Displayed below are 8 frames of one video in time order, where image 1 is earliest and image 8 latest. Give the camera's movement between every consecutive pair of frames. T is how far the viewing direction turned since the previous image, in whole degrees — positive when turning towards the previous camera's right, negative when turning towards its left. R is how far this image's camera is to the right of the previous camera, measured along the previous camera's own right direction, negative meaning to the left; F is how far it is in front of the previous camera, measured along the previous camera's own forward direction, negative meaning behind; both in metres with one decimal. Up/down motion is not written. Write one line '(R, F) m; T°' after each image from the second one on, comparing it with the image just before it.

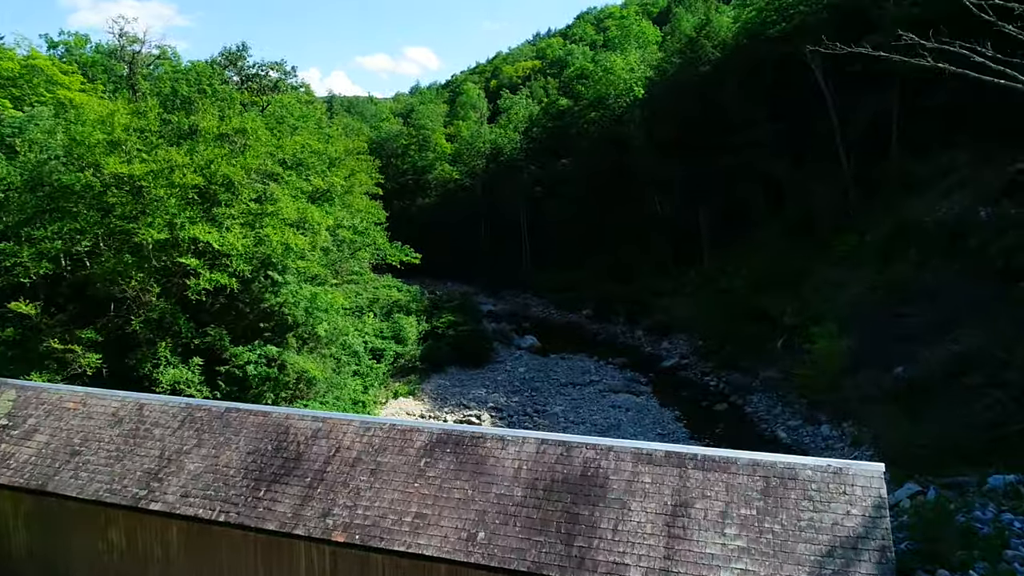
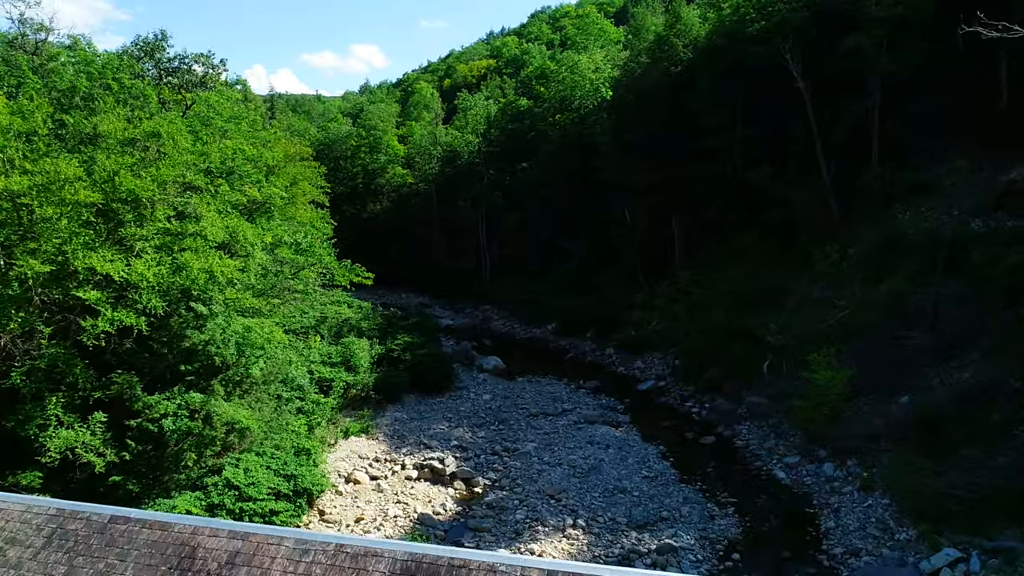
(-0.3, +2.0) m; +4°
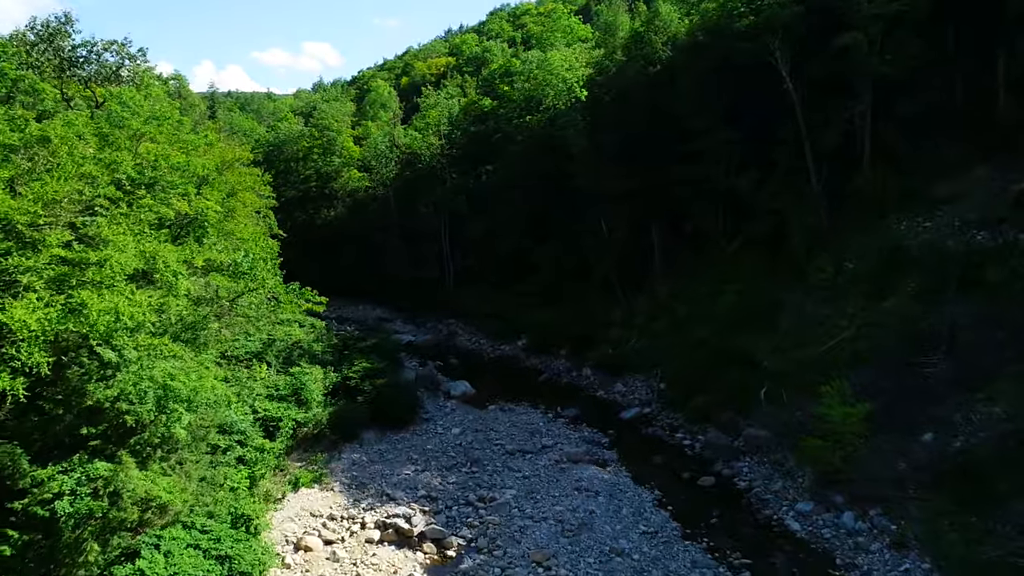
(-0.3, +2.1) m; +3°
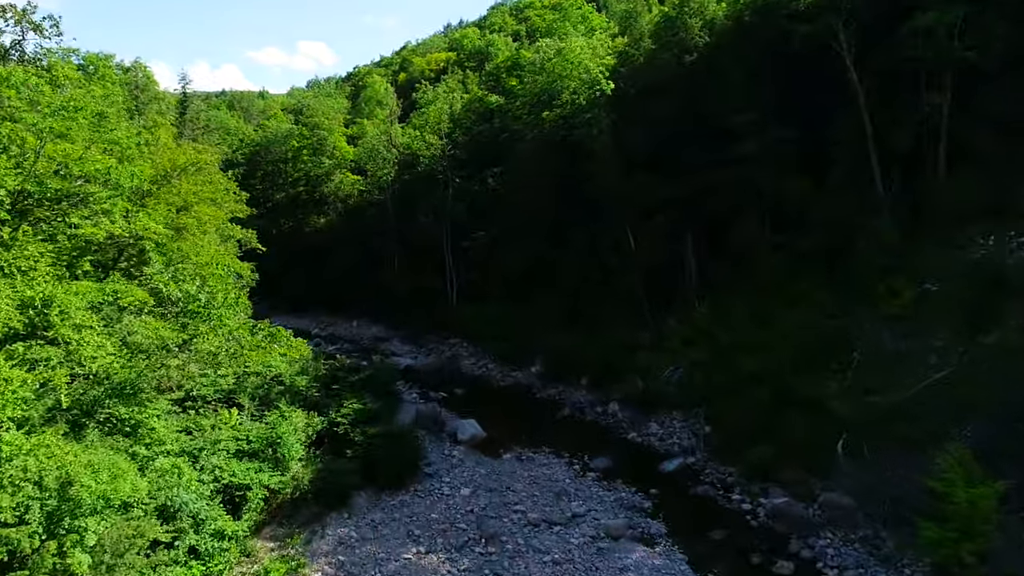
(-0.5, +3.2) m; 0°
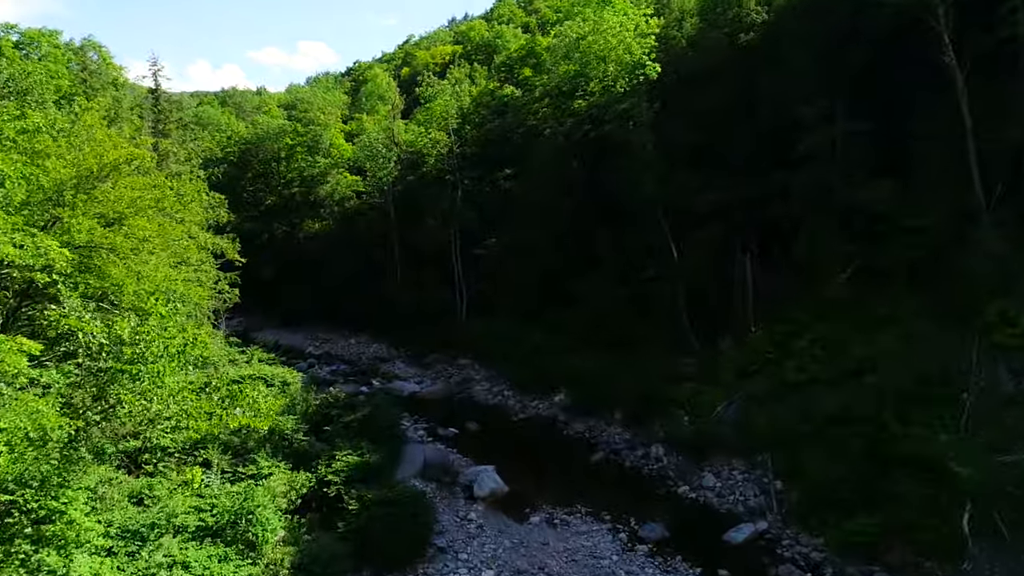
(-0.6, +3.1) m; 0°
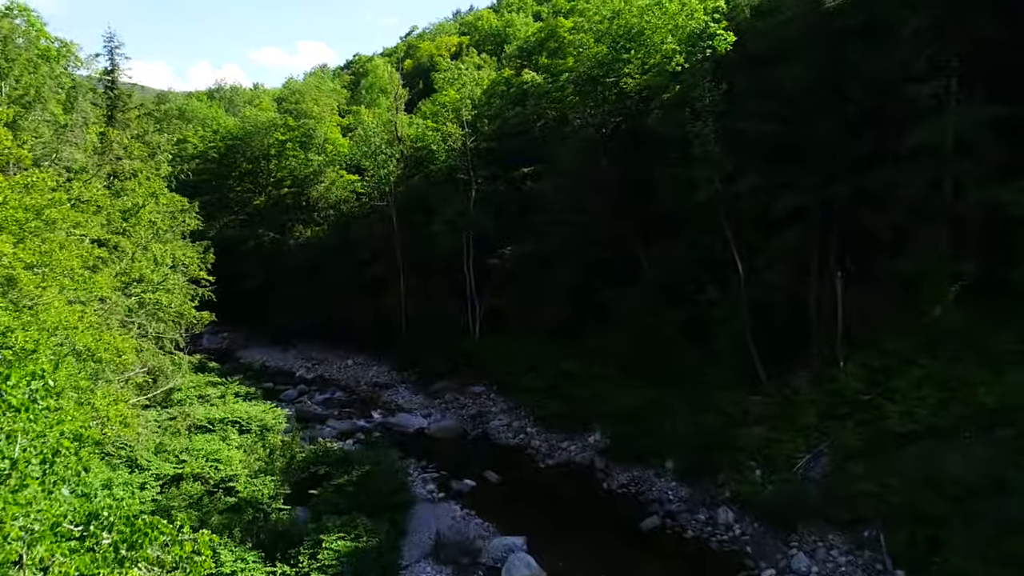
(-0.6, +3.4) m; 0°
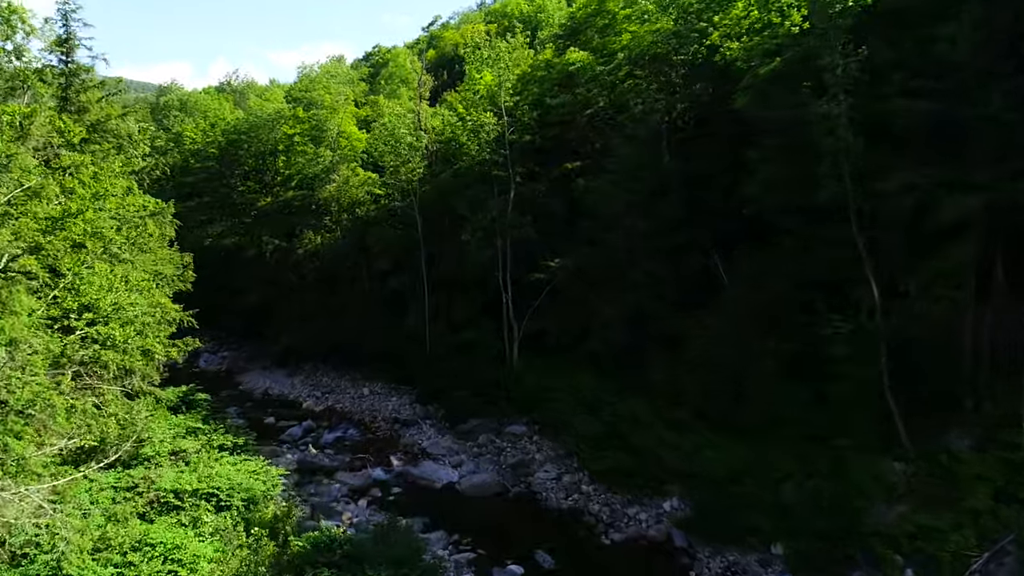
(-0.7, +3.6) m; -1°
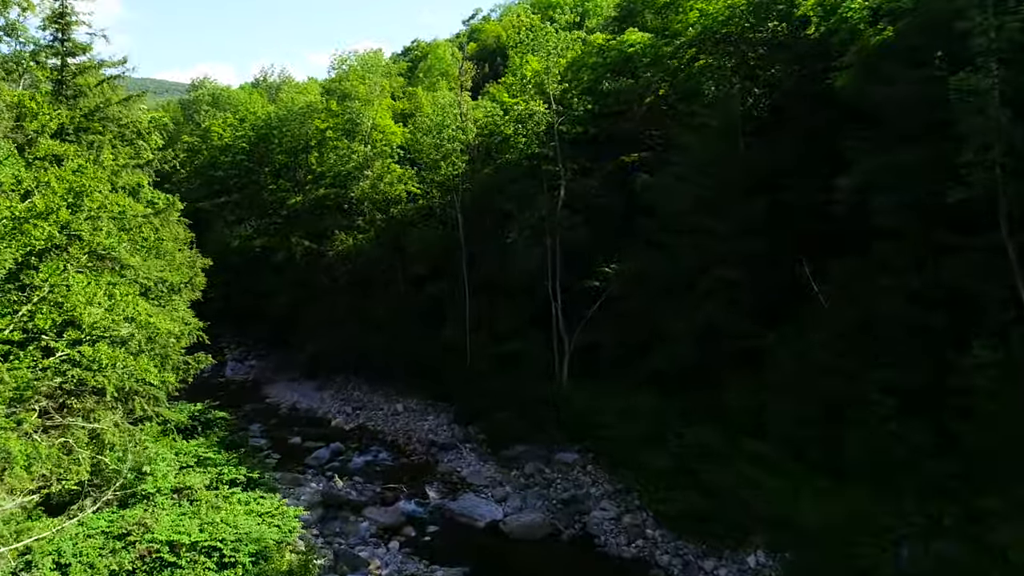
(-0.3, +2.0) m; -3°
